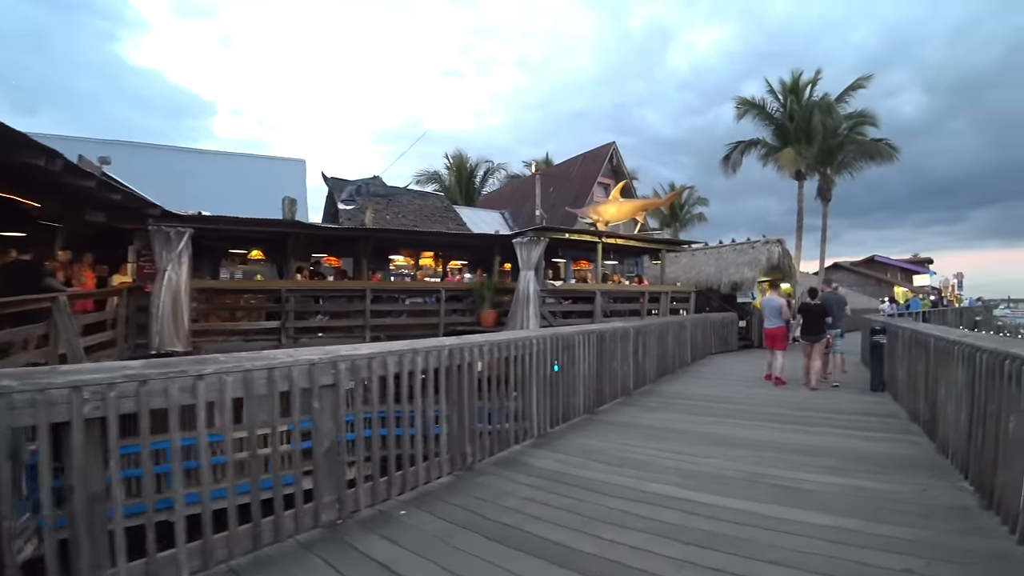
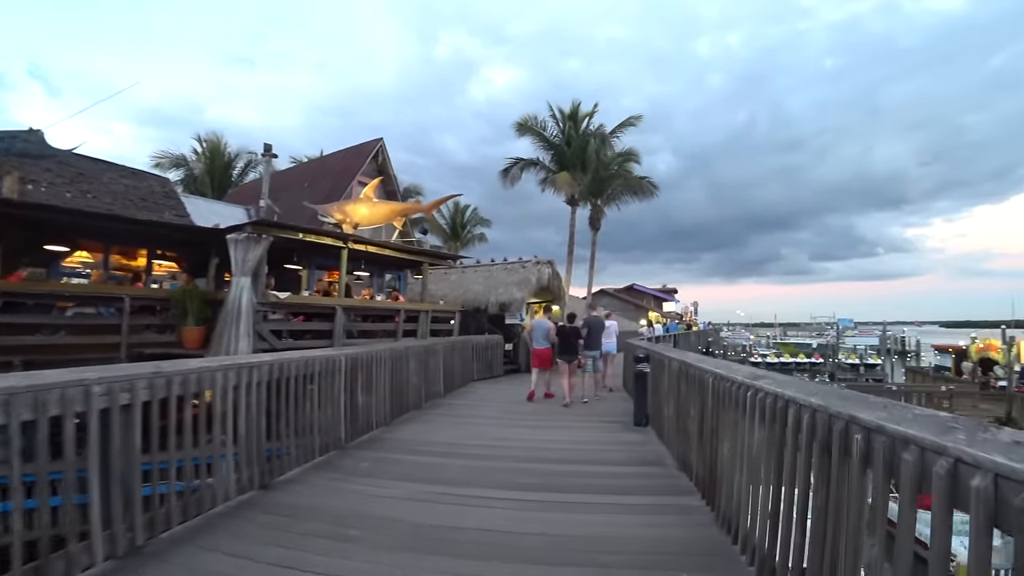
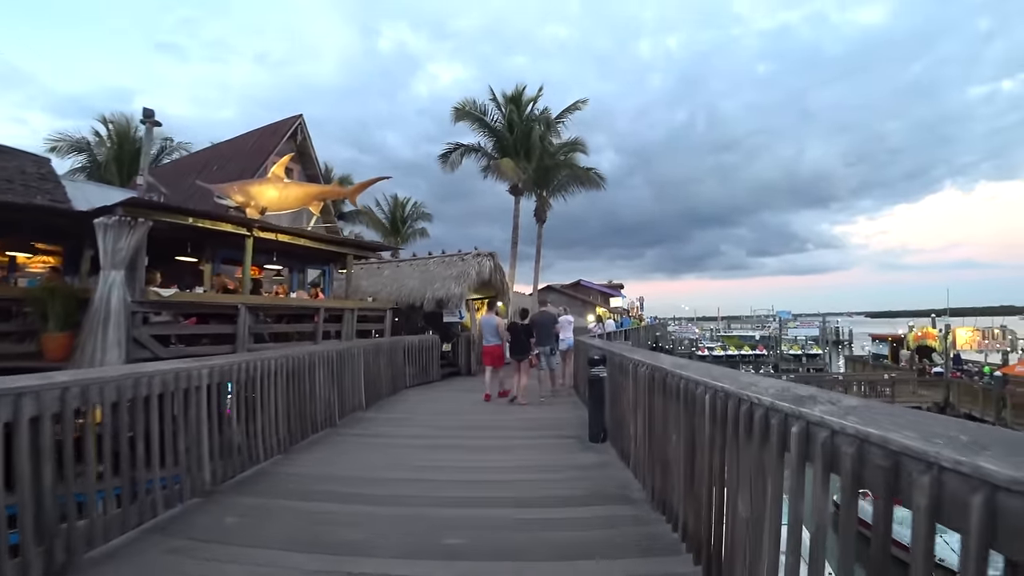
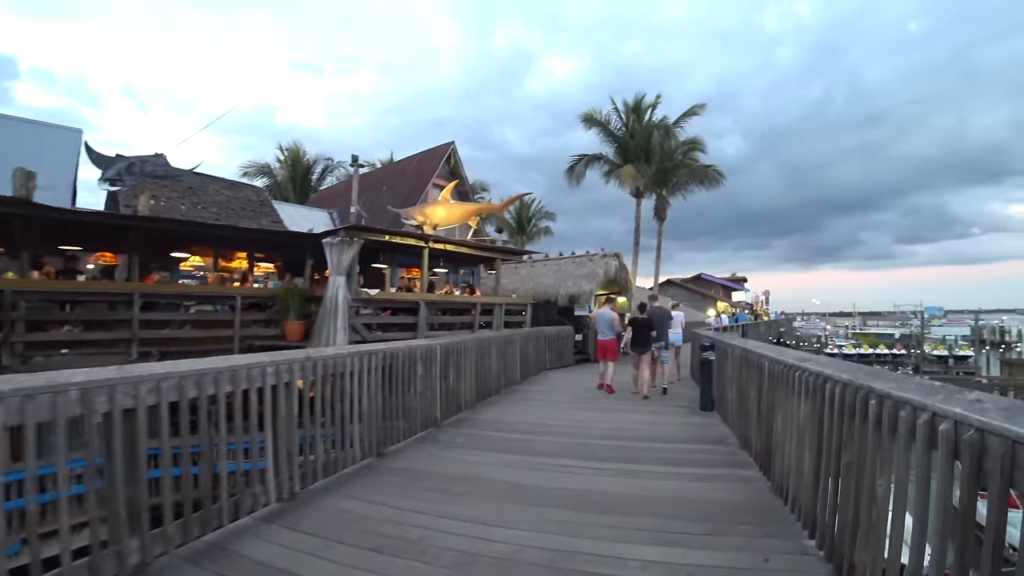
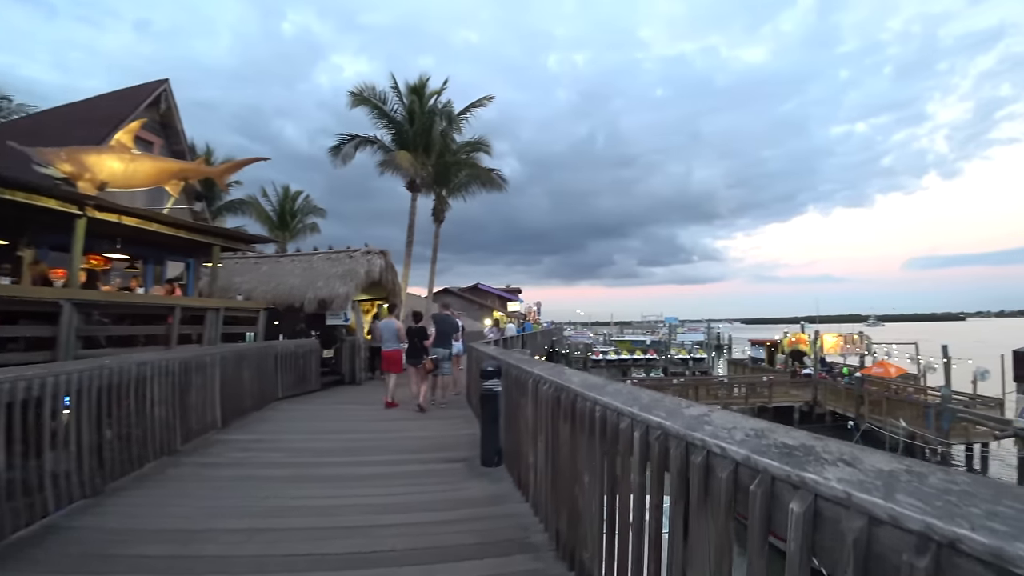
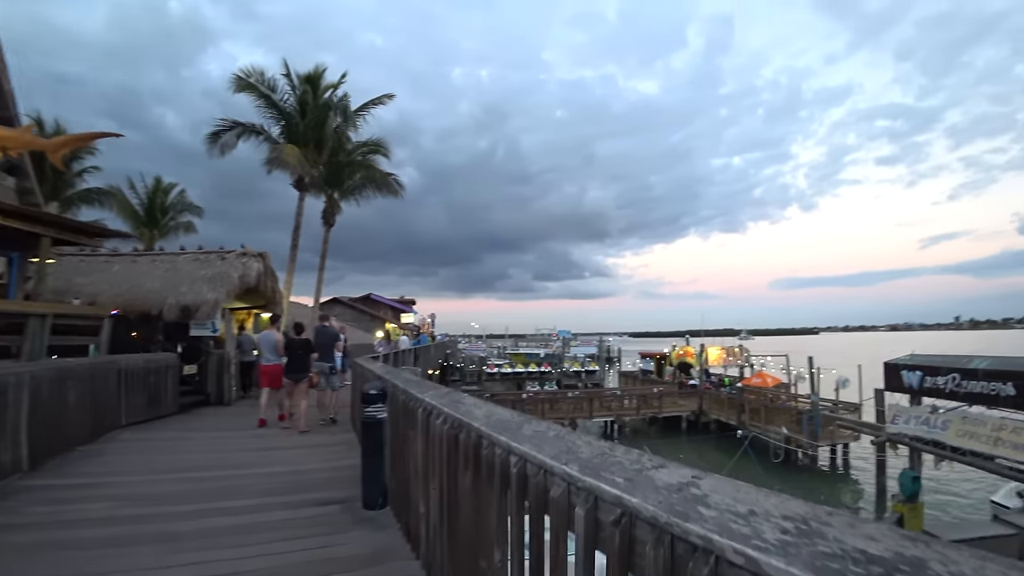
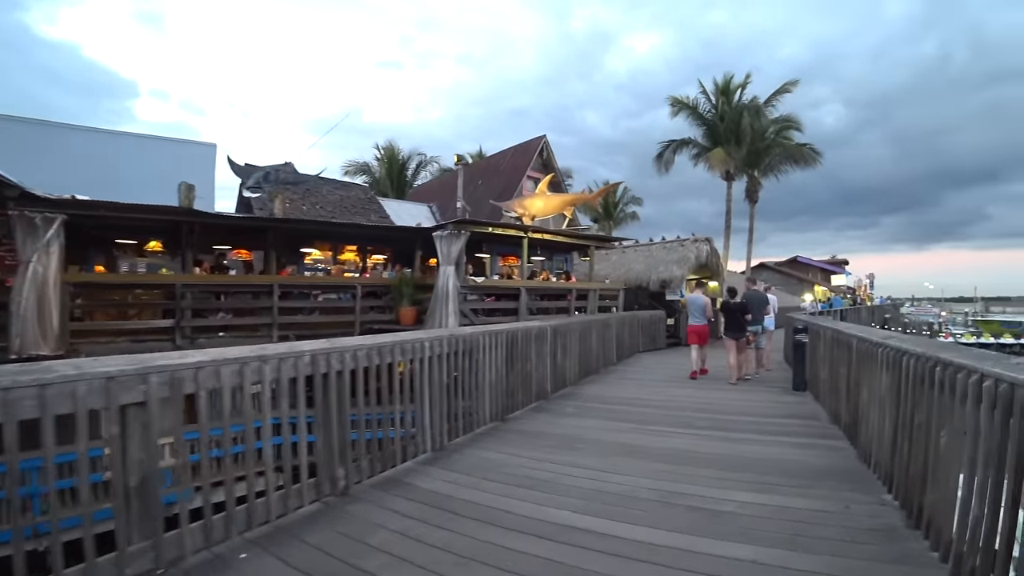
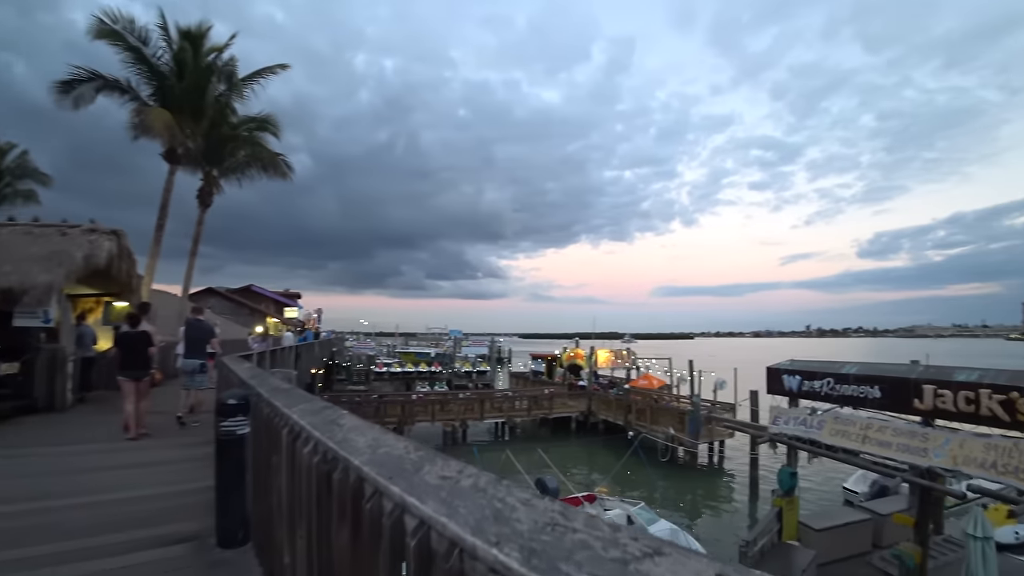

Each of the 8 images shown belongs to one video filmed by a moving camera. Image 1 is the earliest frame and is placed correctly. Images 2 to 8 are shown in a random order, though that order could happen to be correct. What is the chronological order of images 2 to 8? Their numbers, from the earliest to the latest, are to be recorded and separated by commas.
7, 4, 2, 3, 5, 6, 8
